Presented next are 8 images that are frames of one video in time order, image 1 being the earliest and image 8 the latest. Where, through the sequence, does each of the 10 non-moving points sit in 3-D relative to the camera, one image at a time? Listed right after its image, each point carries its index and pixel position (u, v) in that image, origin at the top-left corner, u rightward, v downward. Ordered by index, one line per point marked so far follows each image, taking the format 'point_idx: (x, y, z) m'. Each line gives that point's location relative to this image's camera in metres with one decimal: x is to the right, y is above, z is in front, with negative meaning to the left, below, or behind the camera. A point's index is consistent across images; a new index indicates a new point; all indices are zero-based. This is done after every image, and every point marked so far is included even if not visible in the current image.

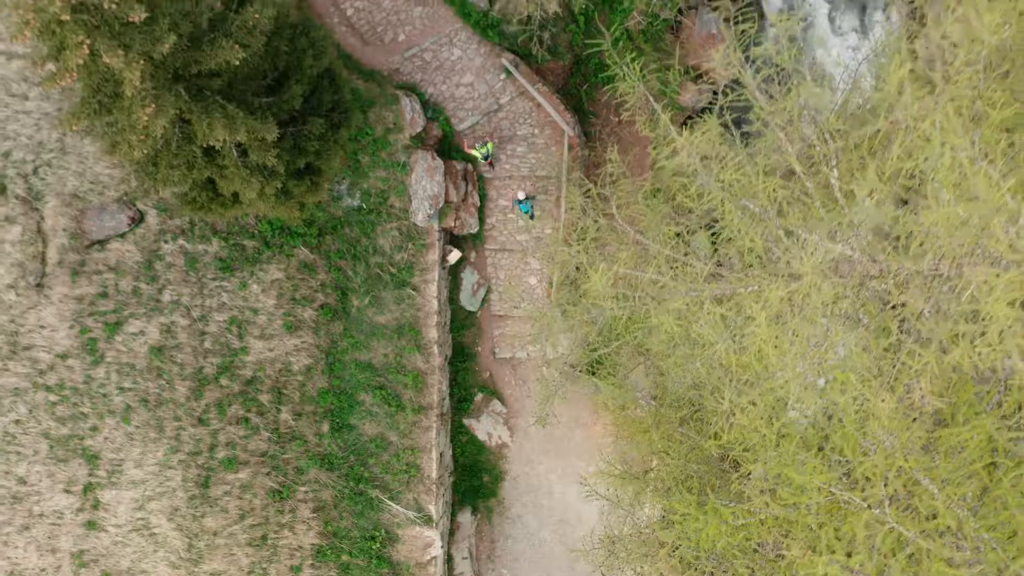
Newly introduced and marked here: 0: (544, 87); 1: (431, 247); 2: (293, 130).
0: (+0.4, +2.4, +9.2) m
1: (-1.0, +0.5, +9.1) m
2: (-2.2, +1.6, +7.5) m
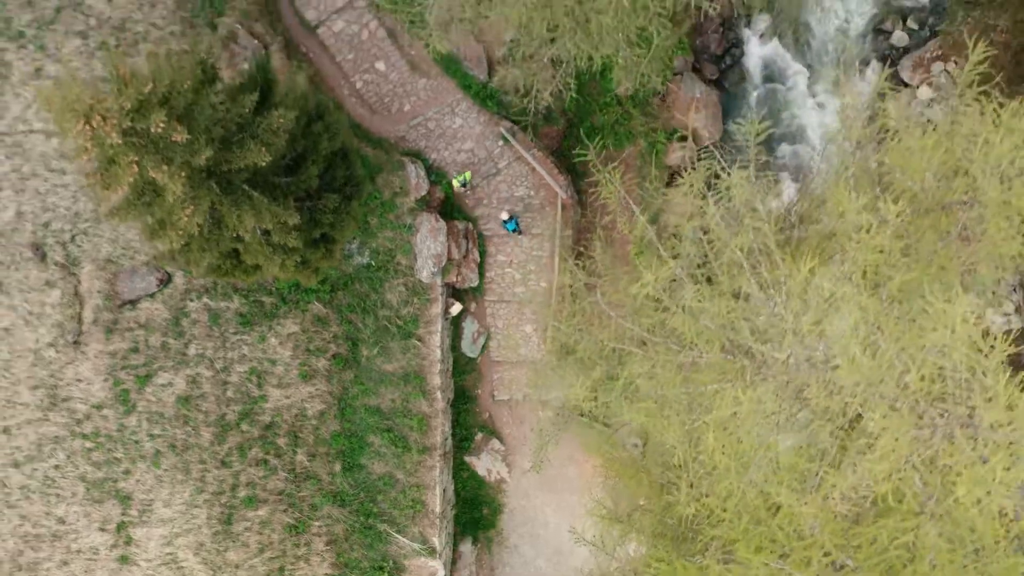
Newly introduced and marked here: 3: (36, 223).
0: (+0.4, +1.8, +9.9) m
1: (-1.0, -0.1, +9.8) m
2: (-2.2, +1.0, +8.2) m
3: (-5.5, +0.8, +8.6) m
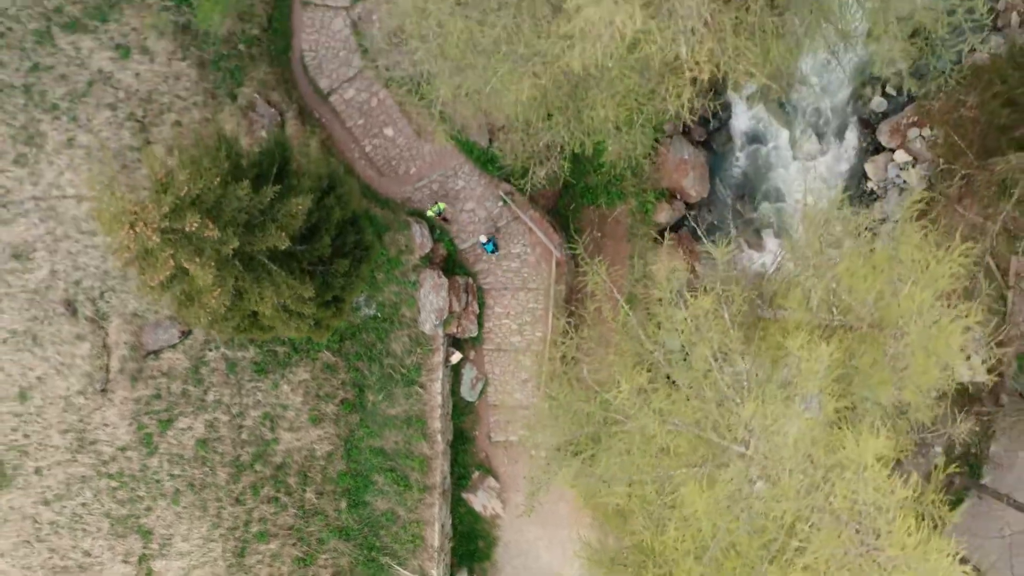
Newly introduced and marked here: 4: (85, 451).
0: (+0.3, +1.0, +10.6) m
1: (-1.1, -0.9, +10.5) m
2: (-2.3, +0.2, +8.9) m
3: (-5.5, +0.1, +9.3) m
4: (-5.5, -2.1, +9.6) m
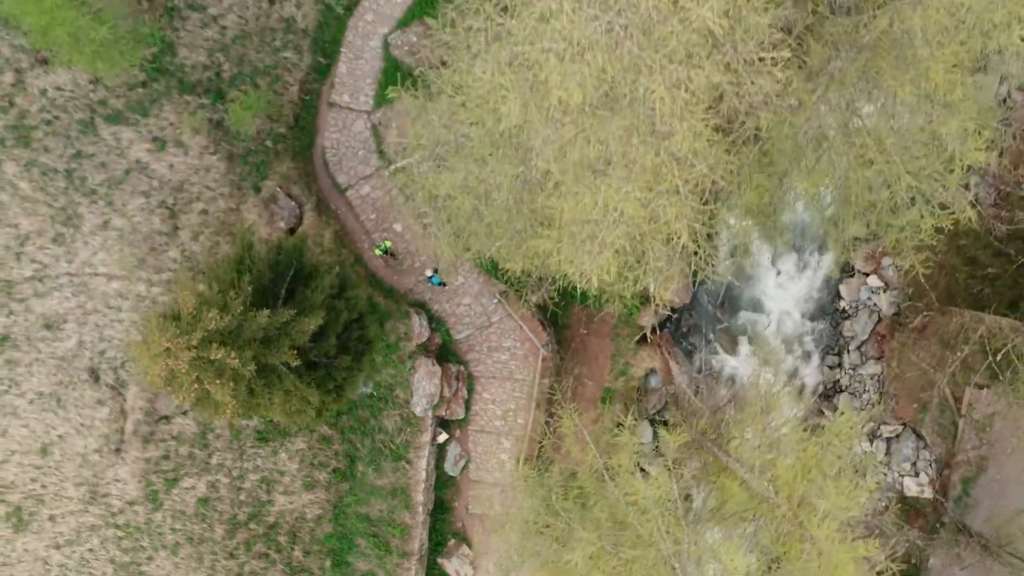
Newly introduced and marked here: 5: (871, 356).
0: (+0.2, -0.4, +11.4) m
1: (-1.3, -2.2, +11.4) m
2: (-2.4, -1.0, +9.7) m
3: (-5.7, -0.8, +10.2) m
4: (-5.8, -3.0, +10.5) m
5: (+5.9, -1.1, +12.2) m
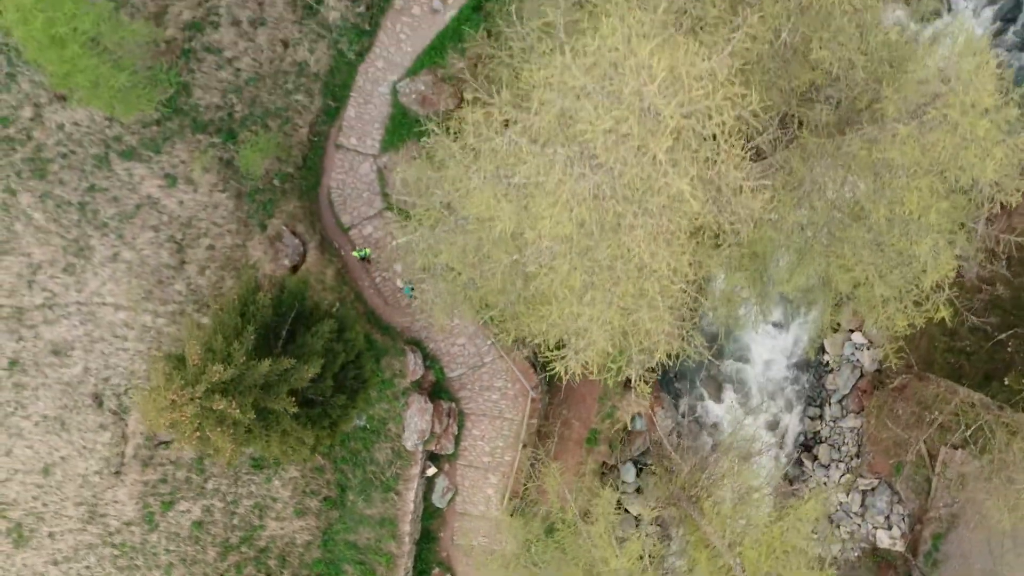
0: (+0.1, -1.1, +11.7) m
1: (-1.5, -2.8, +11.8) m
2: (-2.6, -1.6, +10.1) m
3: (-5.8, -1.2, +10.5) m
4: (-6.1, -3.4, +10.9) m
5: (+5.7, -2.1, +12.6) m
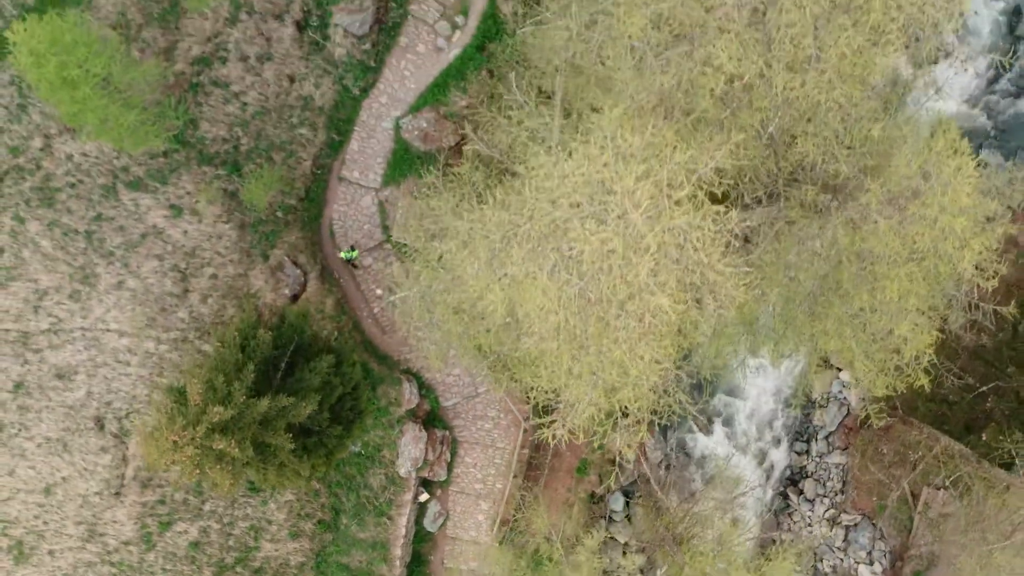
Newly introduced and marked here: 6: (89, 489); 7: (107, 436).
0: (0.0, -1.6, +12.0) m
1: (-1.7, -3.3, +12.0) m
2: (-2.7, -2.0, +10.3) m
3: (-5.9, -1.6, +10.8) m
4: (-6.2, -3.8, +11.2) m
5: (+5.6, -2.7, +12.8) m
6: (-6.2, -3.0, +11.0) m
7: (-5.9, -2.2, +10.8) m
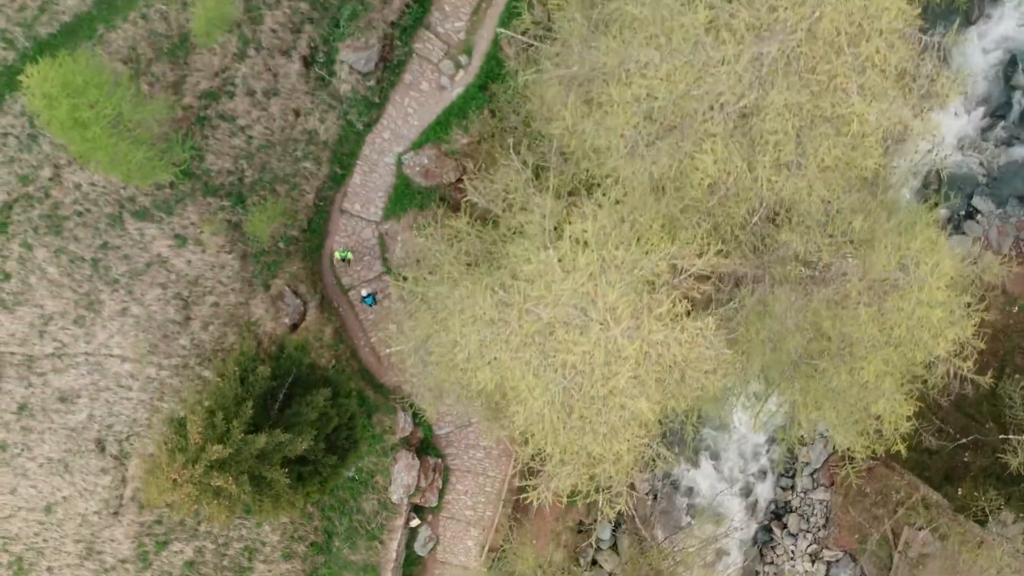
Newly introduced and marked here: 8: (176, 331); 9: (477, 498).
0: (-0.1, -2.1, +12.2) m
1: (-1.9, -3.7, +12.3) m
2: (-2.8, -2.5, +10.6) m
3: (-6.1, -2.0, +11.0) m
4: (-6.4, -4.1, +11.4) m
5: (+5.4, -3.4, +13.1) m
6: (-6.4, -3.3, +11.2) m
7: (-6.0, -2.5, +11.1) m
8: (-5.0, -0.6, +11.0) m
9: (-0.6, -3.5, +12.6) m
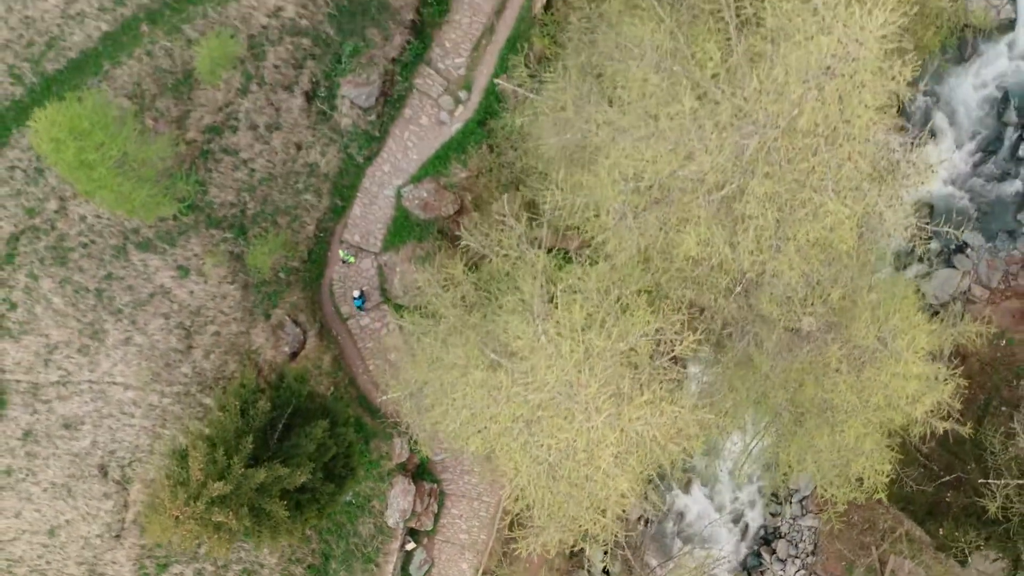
0: (-0.2, -2.6, +12.5) m
1: (-2.0, -4.2, +12.5) m
2: (-2.9, -3.0, +10.8) m
3: (-6.1, -2.4, +11.3) m
4: (-6.5, -4.6, +11.7) m
5: (+5.3, -4.0, +13.3) m
6: (-6.5, -3.8, +11.5) m
7: (-6.1, -3.0, +11.3) m
8: (-5.0, -1.1, +11.3) m
9: (-0.7, -4.0, +12.8) m
